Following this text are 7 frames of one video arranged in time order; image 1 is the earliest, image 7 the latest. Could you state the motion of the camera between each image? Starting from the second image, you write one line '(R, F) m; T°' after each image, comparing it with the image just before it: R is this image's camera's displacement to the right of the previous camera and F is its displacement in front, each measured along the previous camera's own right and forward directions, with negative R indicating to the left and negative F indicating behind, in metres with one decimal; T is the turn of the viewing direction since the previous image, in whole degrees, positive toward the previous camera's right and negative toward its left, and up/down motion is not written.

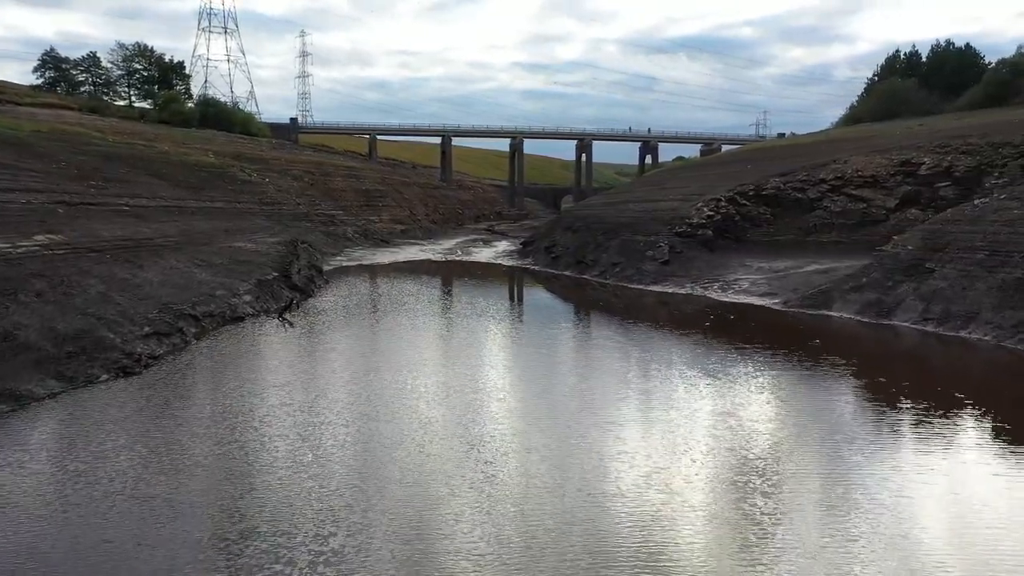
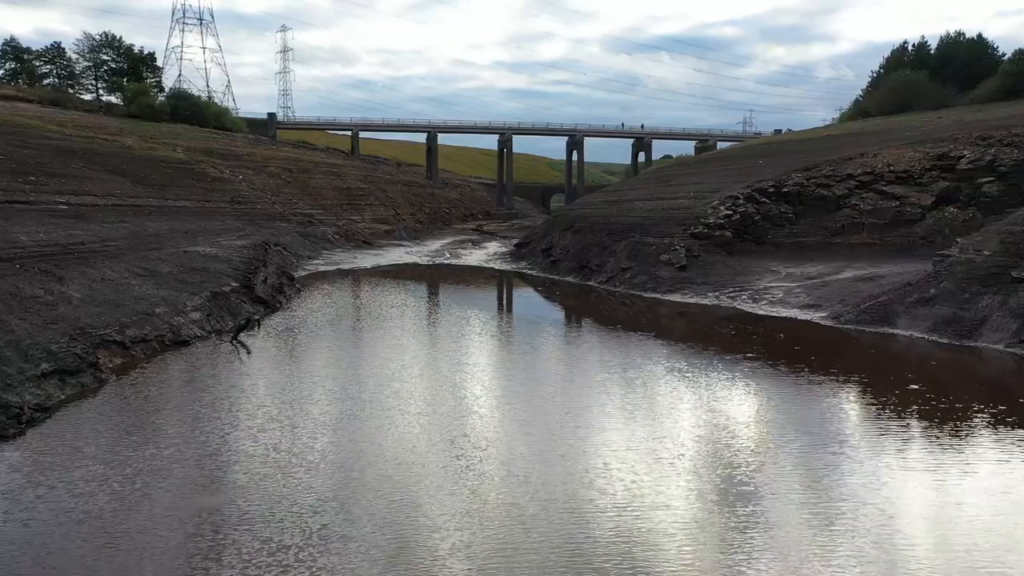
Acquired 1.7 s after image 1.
(-0.4, +3.0) m; +1°
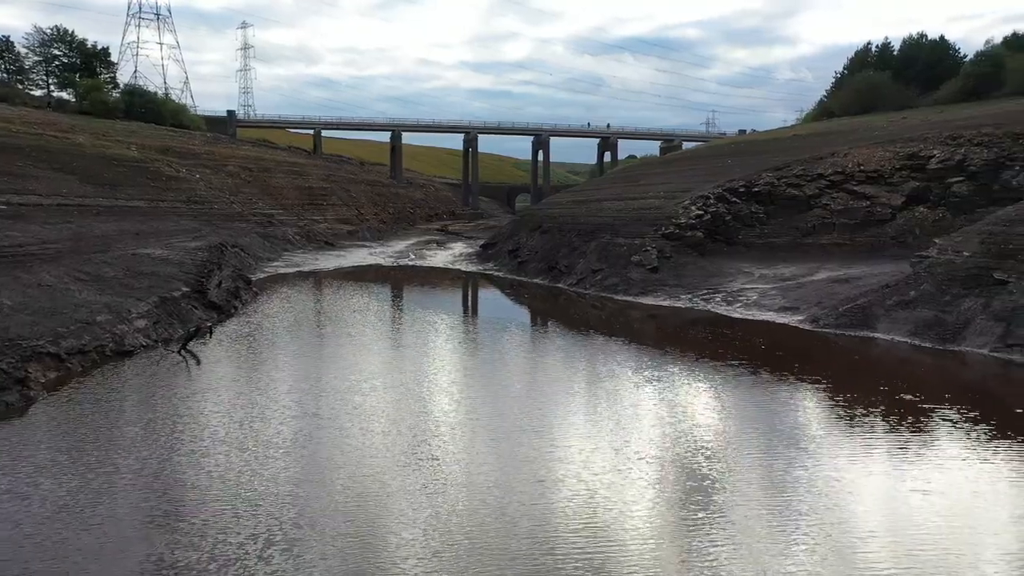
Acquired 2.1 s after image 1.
(-0.1, +0.8) m; +3°
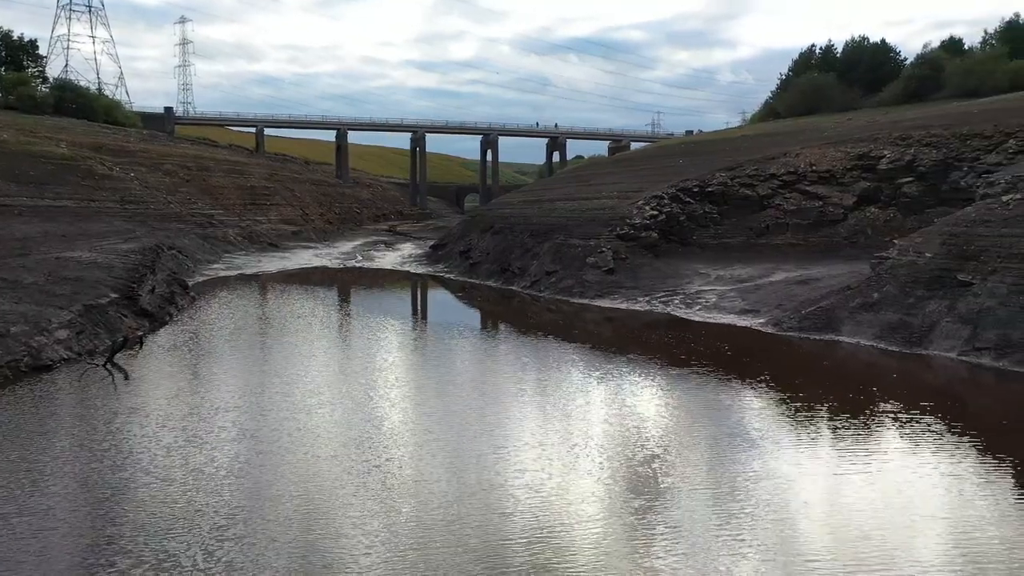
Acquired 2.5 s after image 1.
(-0.2, +0.7) m; +4°
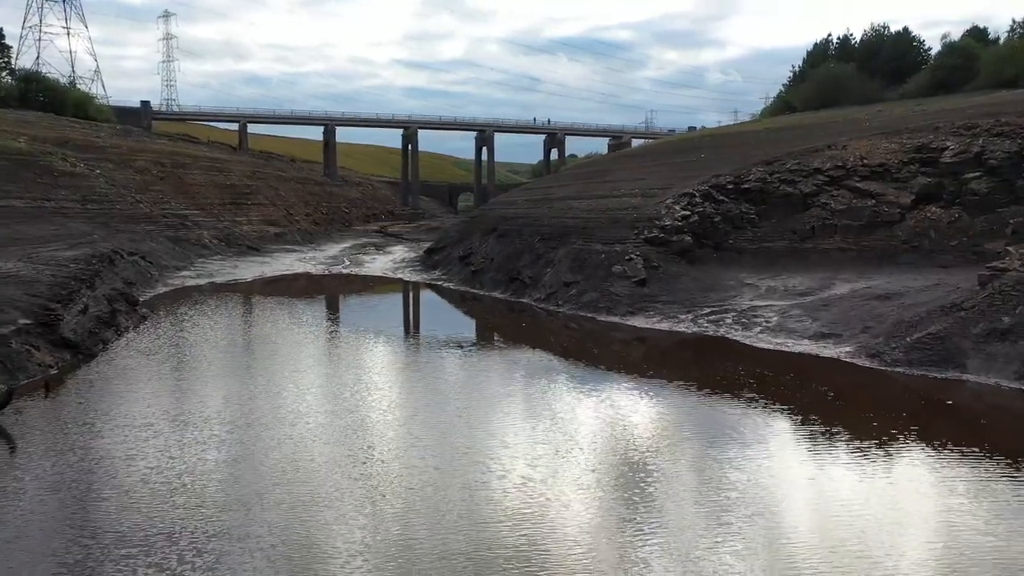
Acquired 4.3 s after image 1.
(-0.6, +3.4) m; +1°
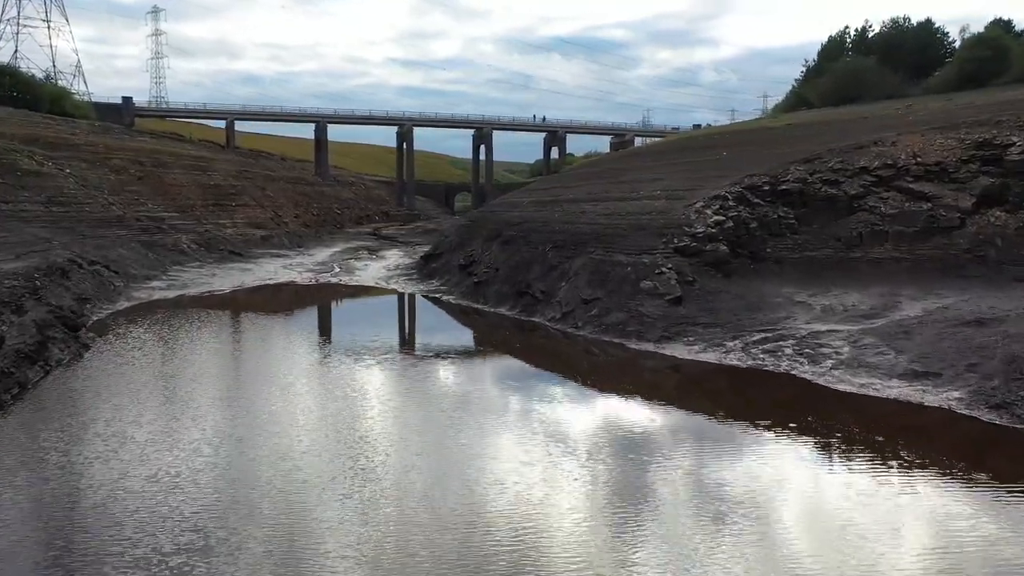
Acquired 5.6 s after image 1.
(-0.4, +2.7) m; 0°
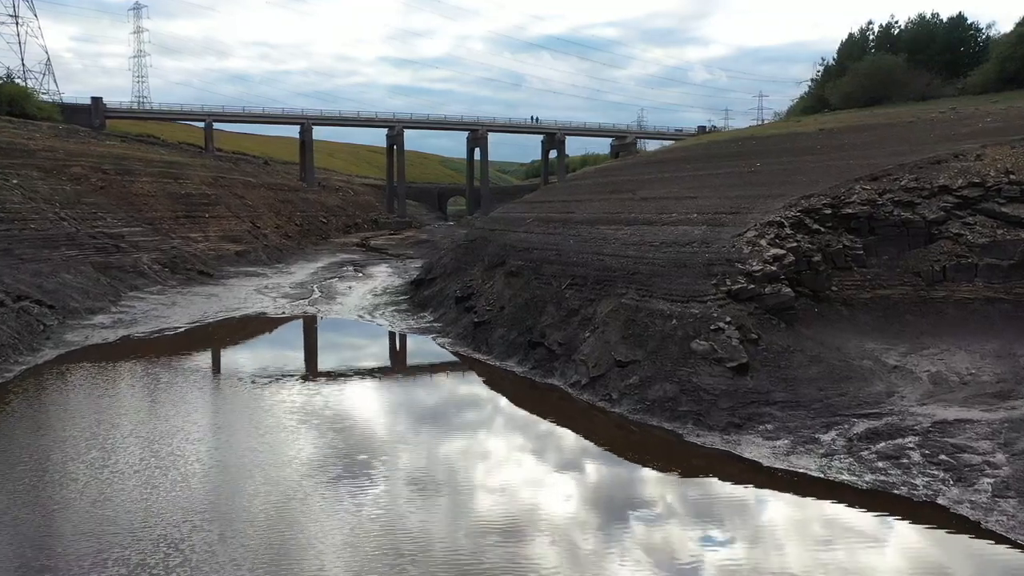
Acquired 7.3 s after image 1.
(-0.4, +3.7) m; +1°
